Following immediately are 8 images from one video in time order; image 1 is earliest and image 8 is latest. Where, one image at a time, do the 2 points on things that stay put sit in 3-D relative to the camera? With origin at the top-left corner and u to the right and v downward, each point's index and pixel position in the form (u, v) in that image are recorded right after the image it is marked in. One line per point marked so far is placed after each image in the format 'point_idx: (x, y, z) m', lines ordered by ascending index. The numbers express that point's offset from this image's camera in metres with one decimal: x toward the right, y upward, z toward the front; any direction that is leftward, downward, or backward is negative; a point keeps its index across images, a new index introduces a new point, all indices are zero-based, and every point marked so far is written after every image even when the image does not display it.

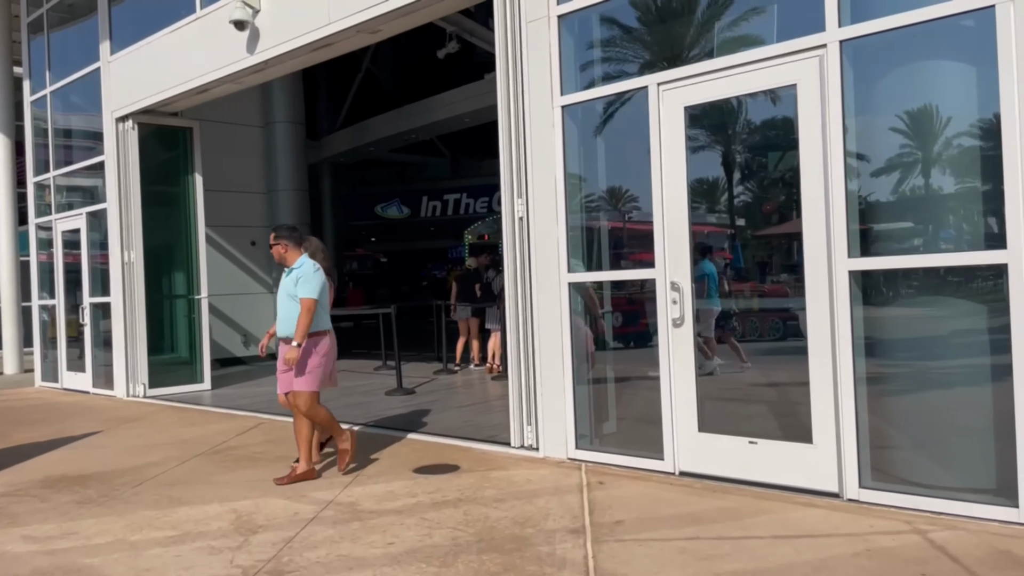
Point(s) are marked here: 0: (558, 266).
0: (+0.4, +0.1, +5.8) m
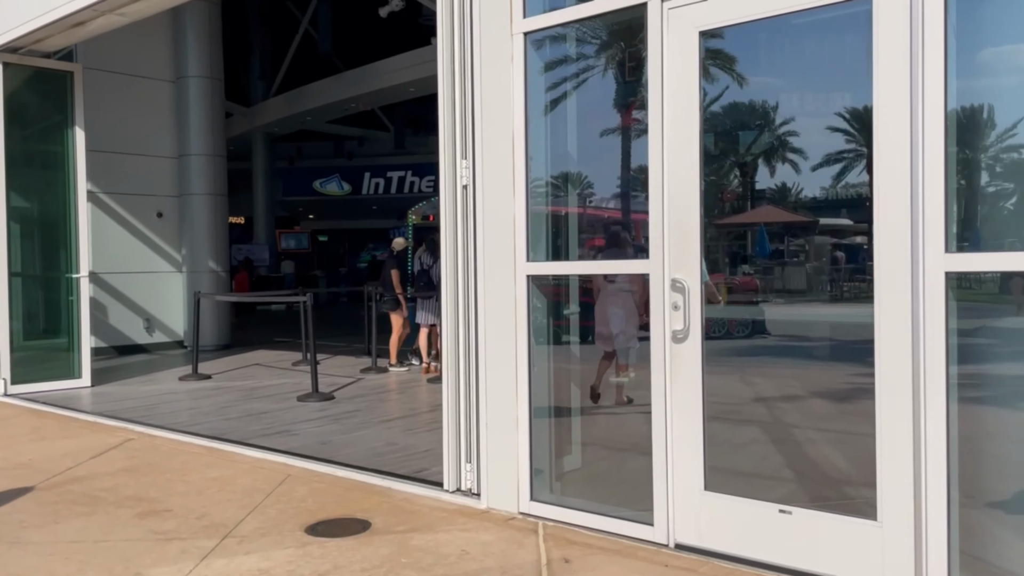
0: (0.0, +0.2, +4.3) m
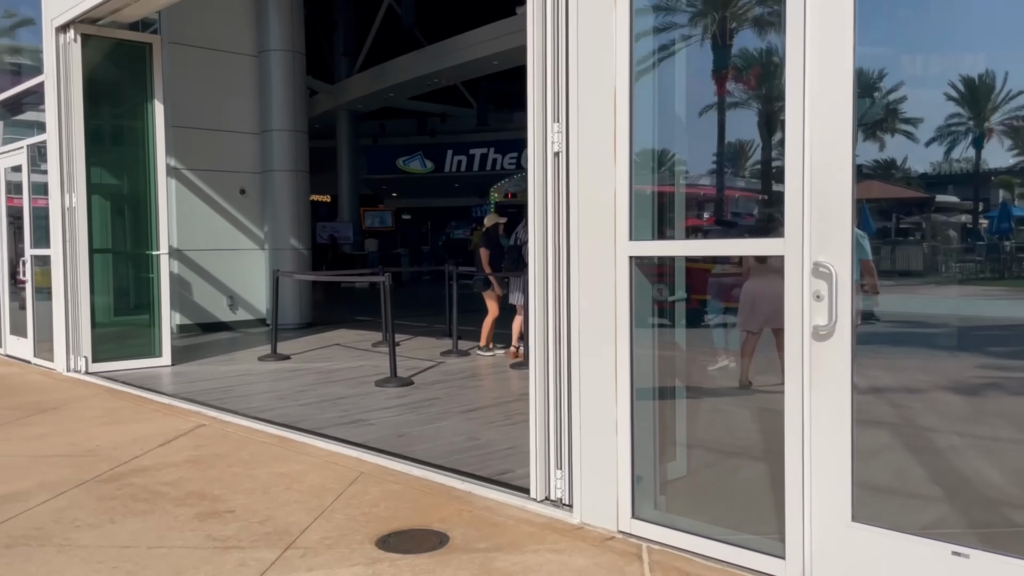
0: (+0.5, +0.3, +3.7) m
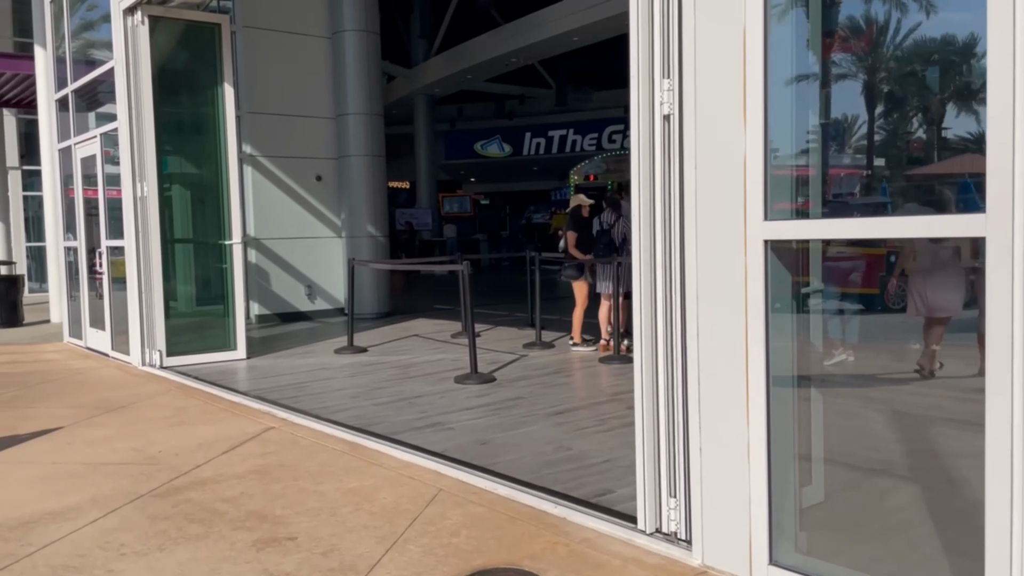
0: (+0.9, +0.3, +3.0) m
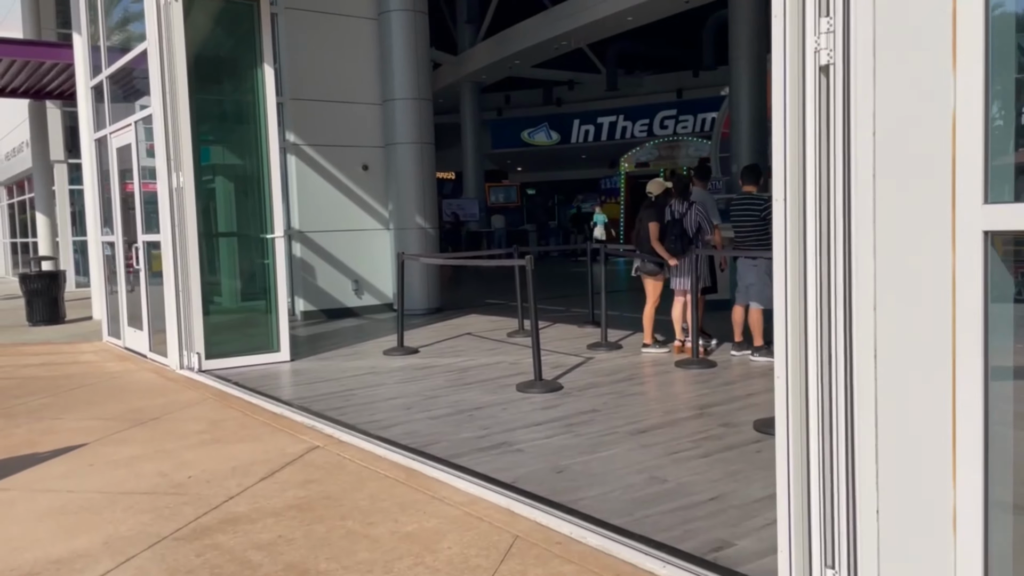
0: (+1.2, +0.3, +2.2) m
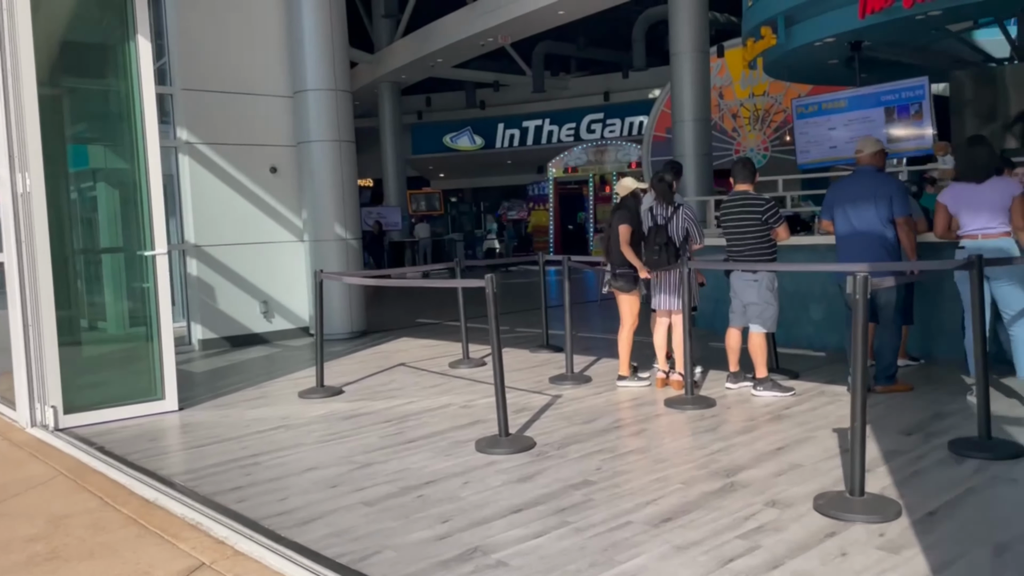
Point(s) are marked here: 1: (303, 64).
0: (+1.3, +0.2, +0.8) m
1: (-2.6, +2.8, +10.2) m
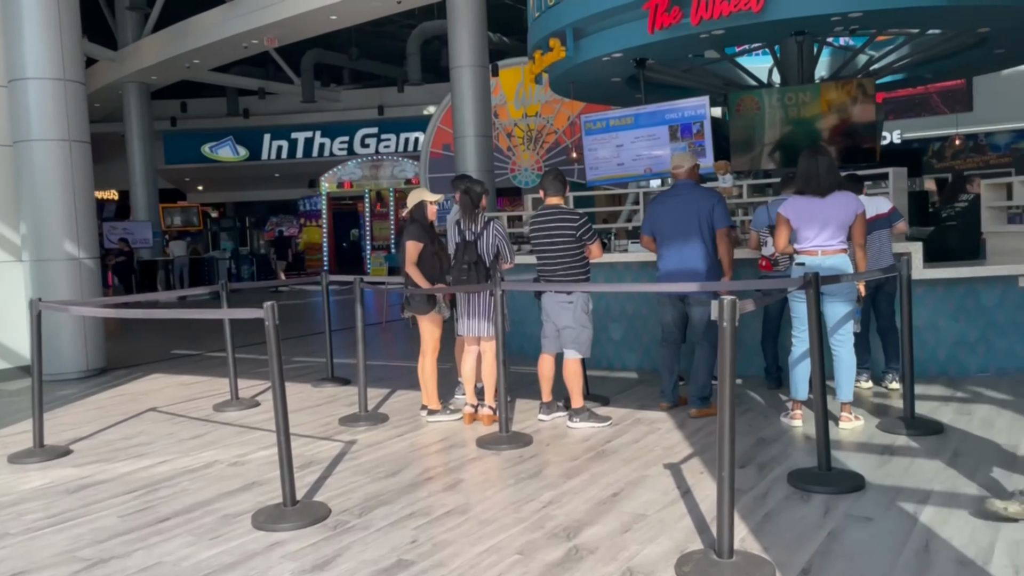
0: (+1.3, +0.1, +0.4) m
1: (-5.0, +2.5, +8.4) m
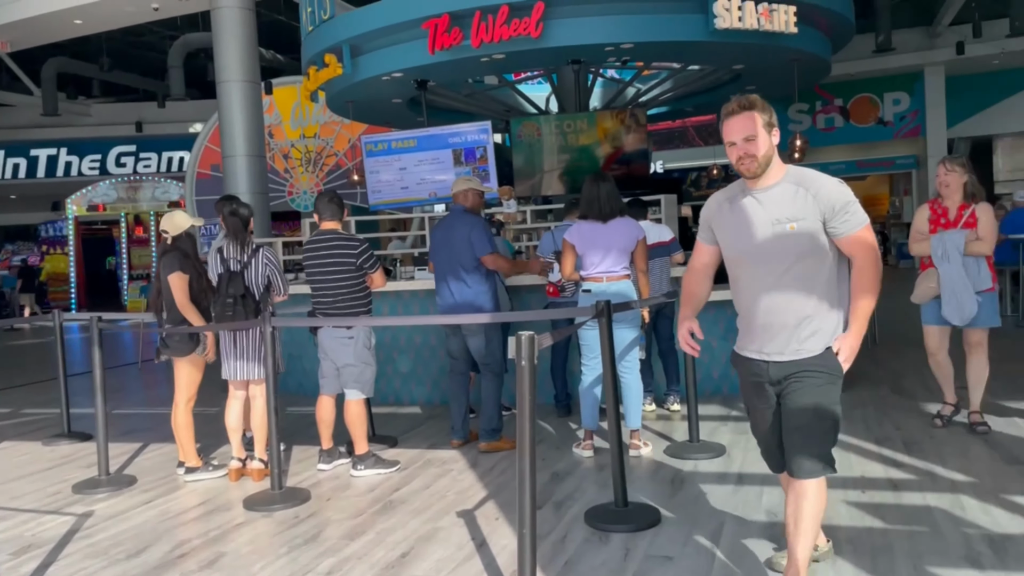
0: (+1.2, +0.1, +0.3) m
1: (-7.0, +2.1, +6.5) m
